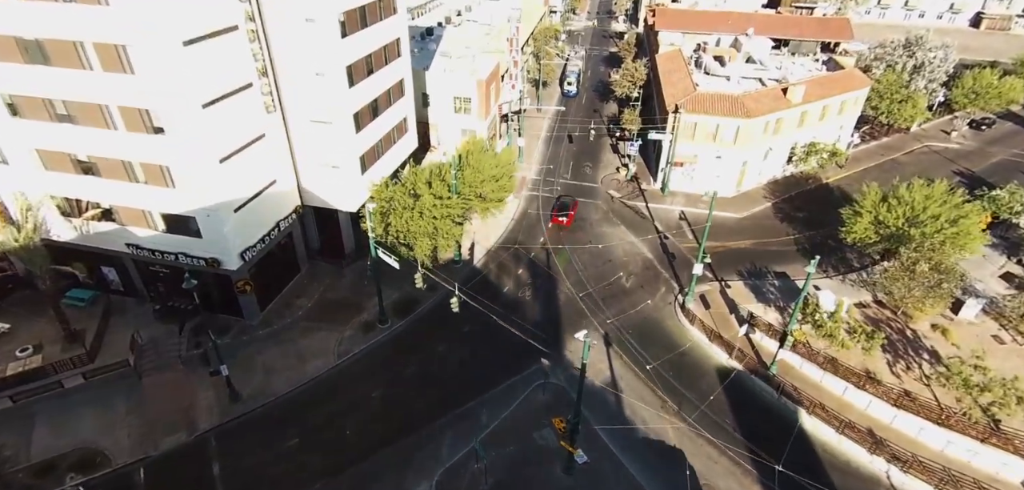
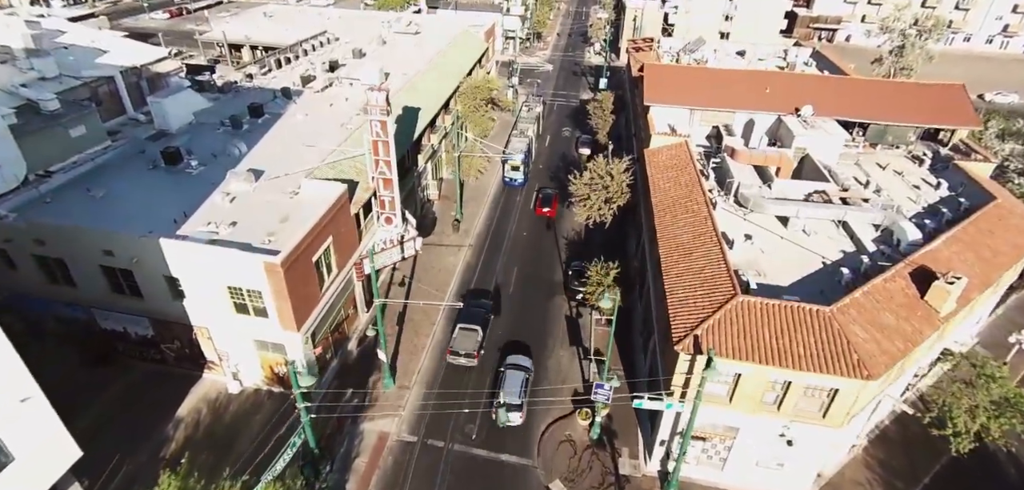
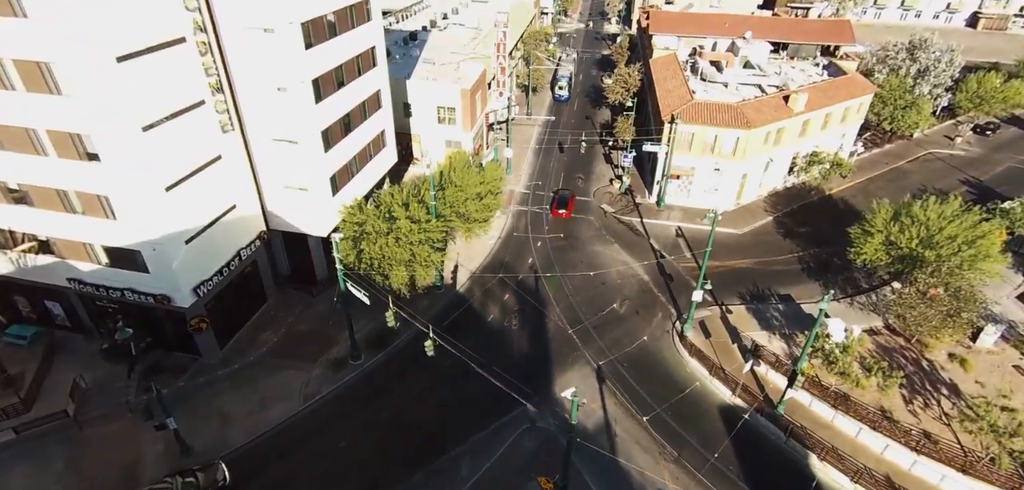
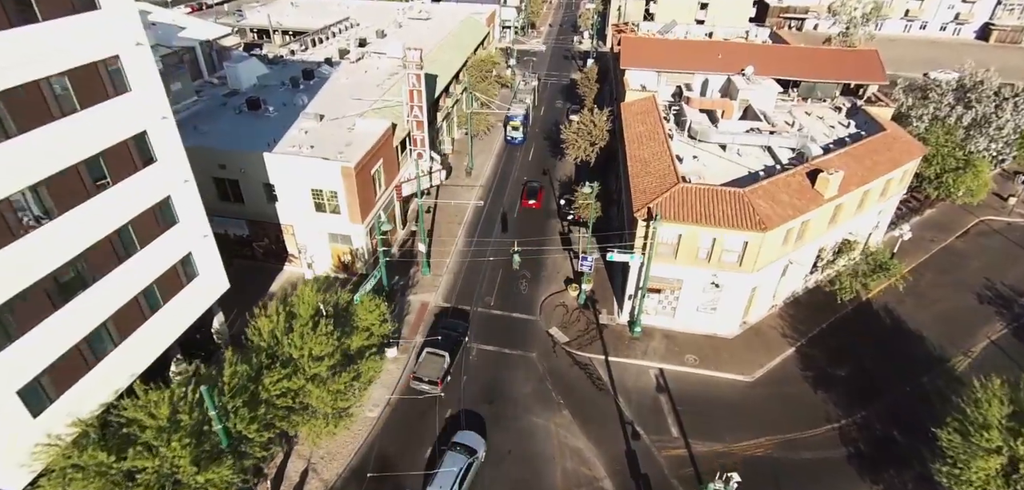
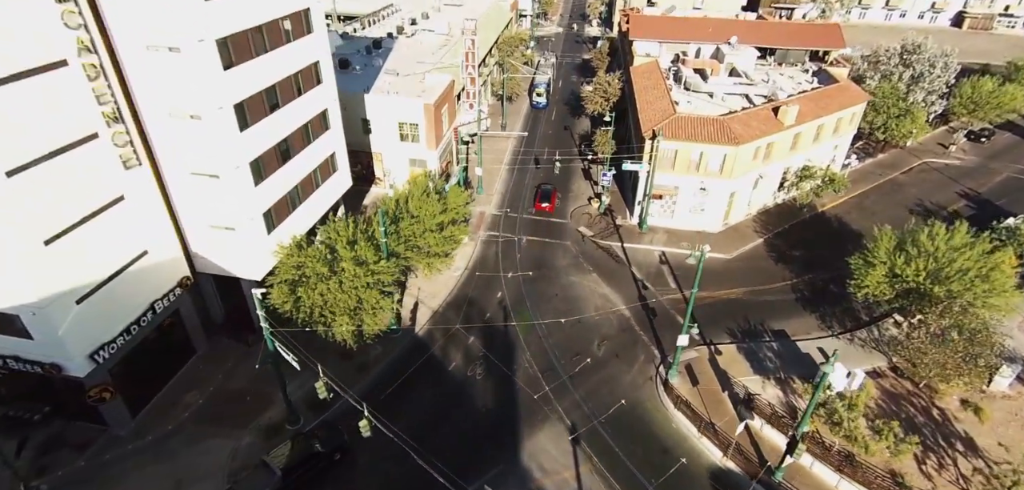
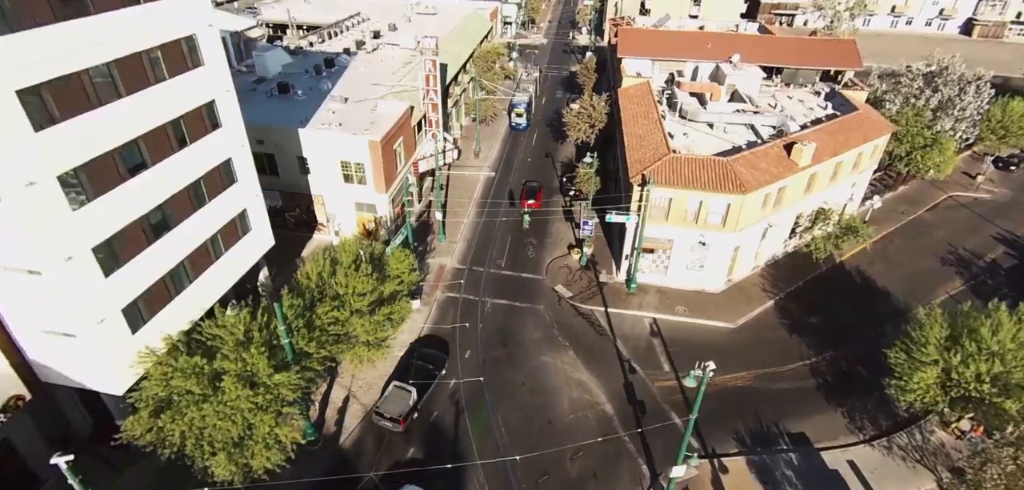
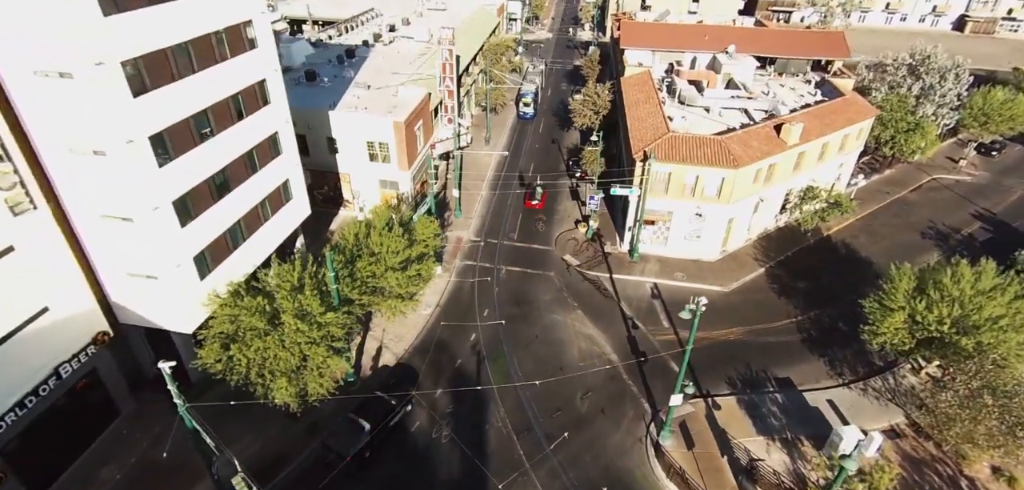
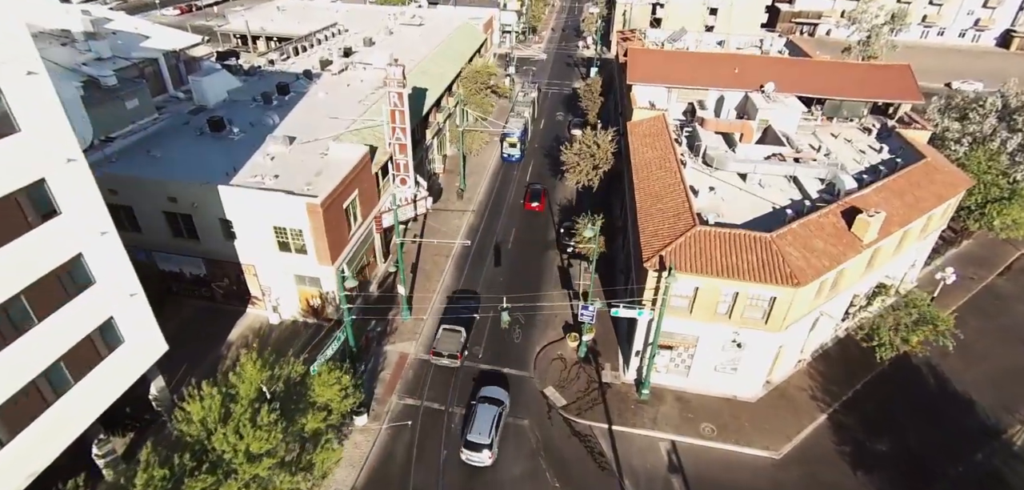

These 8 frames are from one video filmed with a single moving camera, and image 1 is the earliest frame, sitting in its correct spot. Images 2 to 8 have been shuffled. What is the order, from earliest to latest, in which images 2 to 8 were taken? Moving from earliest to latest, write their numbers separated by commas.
3, 5, 7, 6, 4, 8, 2
